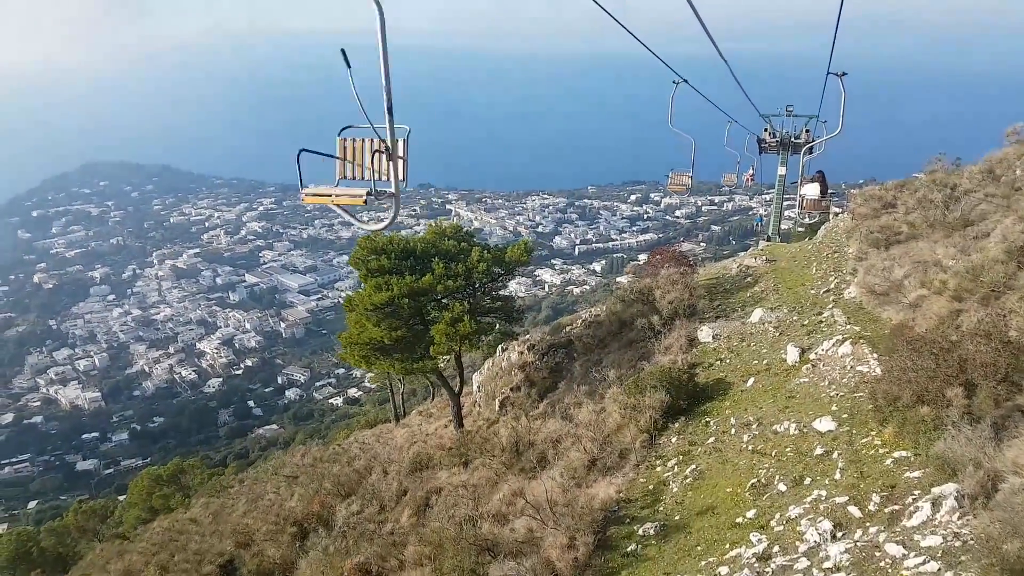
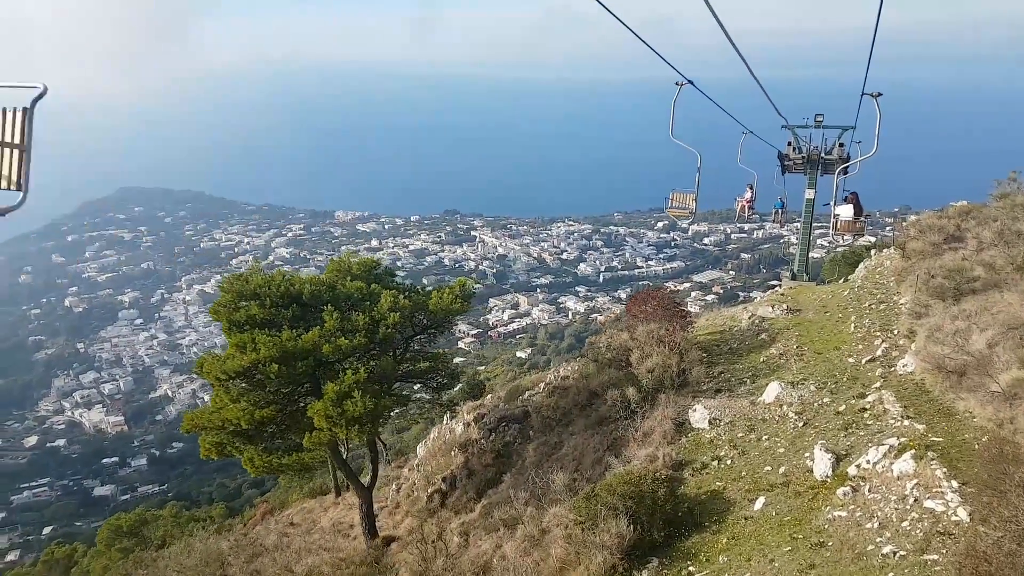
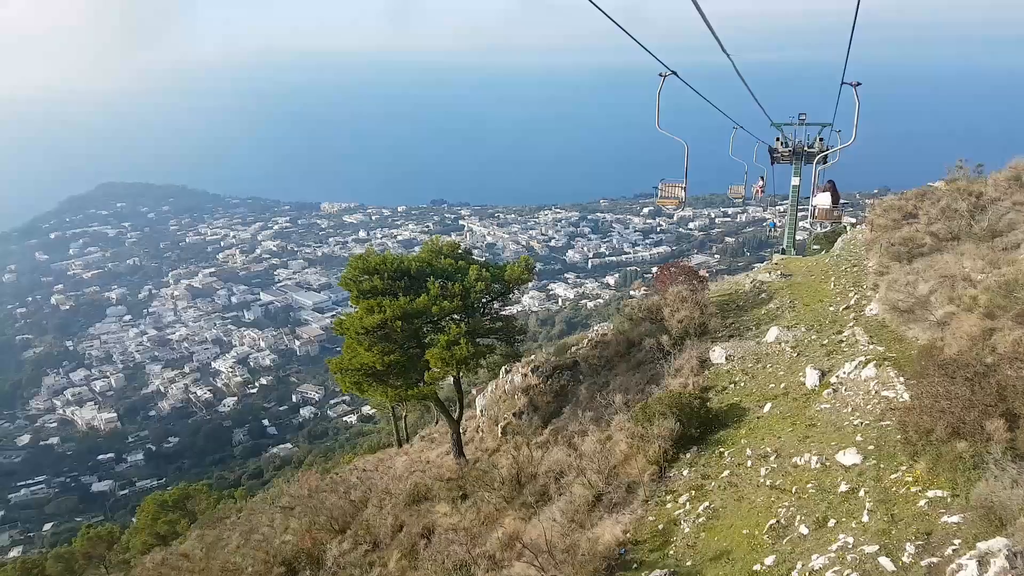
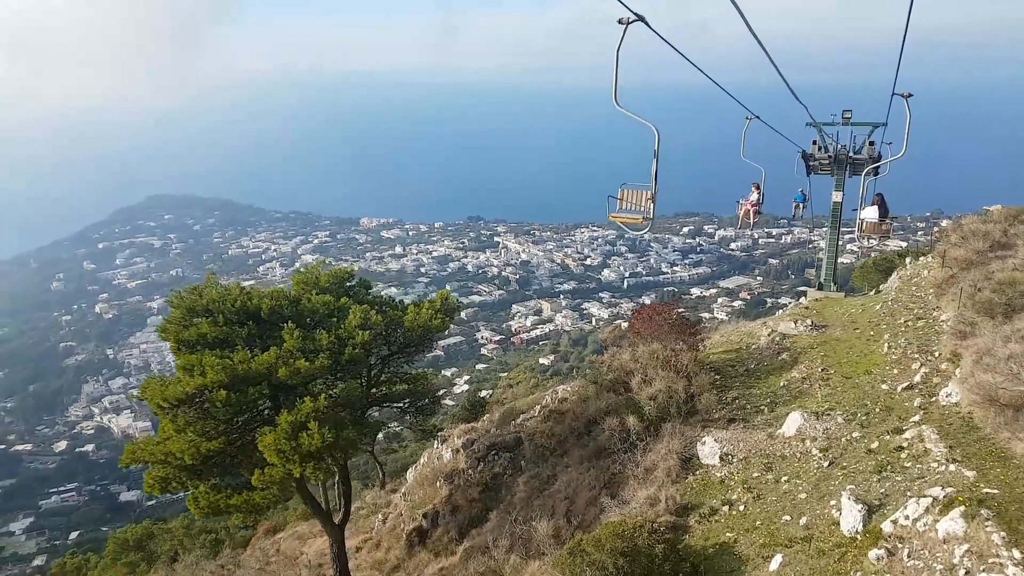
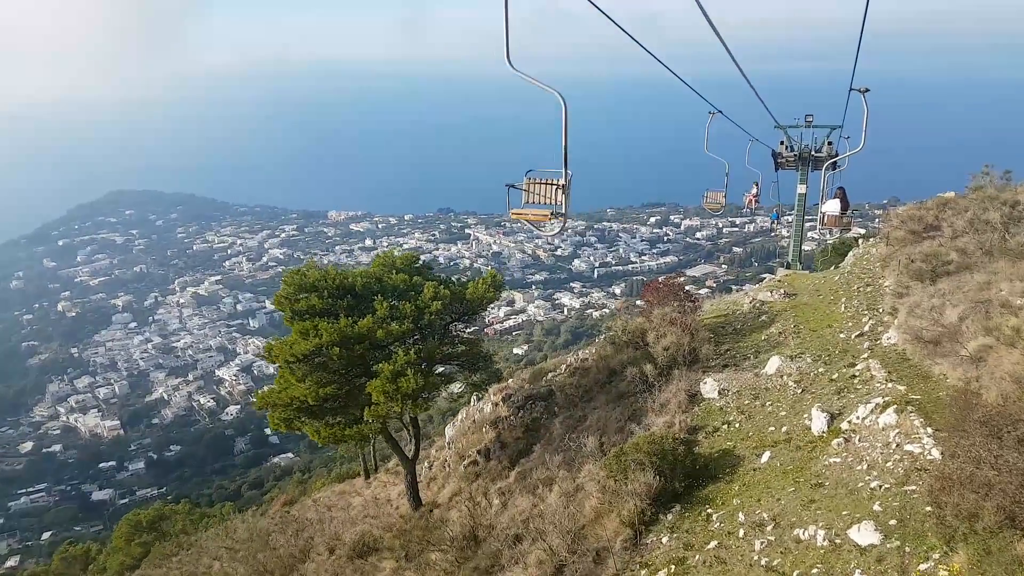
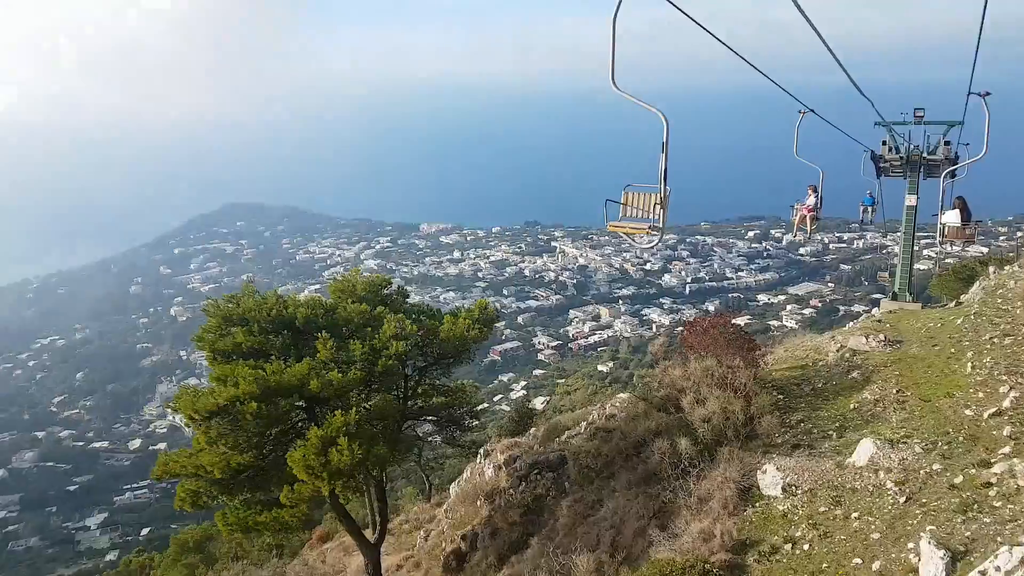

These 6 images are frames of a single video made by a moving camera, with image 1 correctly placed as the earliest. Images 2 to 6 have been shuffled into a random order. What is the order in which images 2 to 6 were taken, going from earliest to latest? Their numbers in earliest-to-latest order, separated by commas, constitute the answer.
3, 5, 2, 4, 6
